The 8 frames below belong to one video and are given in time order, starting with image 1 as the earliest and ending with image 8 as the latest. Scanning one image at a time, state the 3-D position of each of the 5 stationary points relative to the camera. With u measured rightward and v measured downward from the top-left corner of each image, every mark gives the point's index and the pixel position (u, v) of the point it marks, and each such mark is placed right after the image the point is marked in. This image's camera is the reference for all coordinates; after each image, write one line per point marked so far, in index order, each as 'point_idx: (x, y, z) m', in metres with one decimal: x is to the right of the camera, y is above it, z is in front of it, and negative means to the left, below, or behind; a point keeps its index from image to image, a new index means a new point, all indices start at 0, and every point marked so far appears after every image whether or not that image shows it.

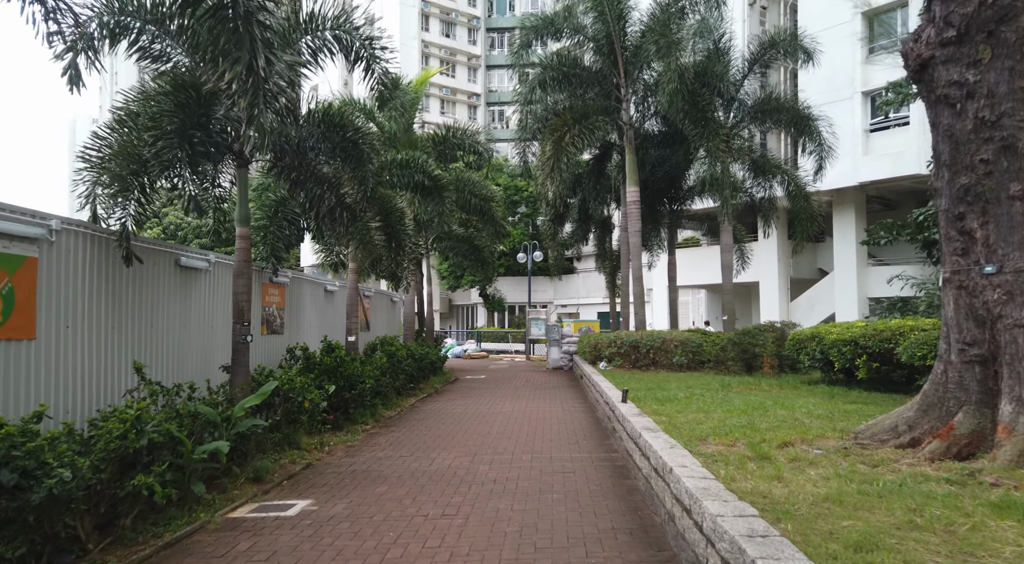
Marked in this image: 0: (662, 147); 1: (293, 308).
0: (+4.5, +4.1, +20.2) m
1: (-4.3, -0.5, +13.2) m
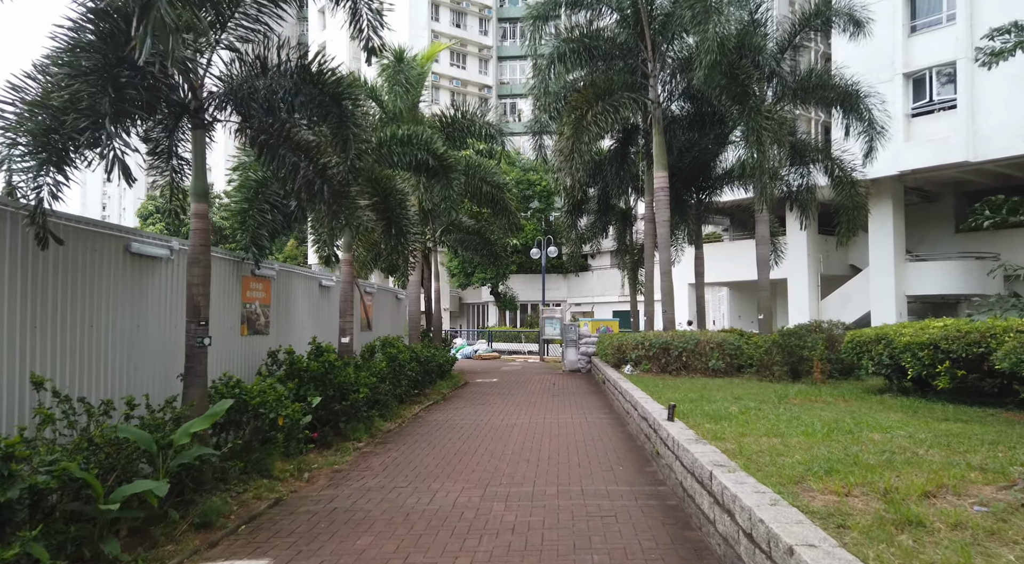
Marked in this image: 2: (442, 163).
0: (+4.9, +4.2, +18.4) m
1: (-4.0, -0.4, +11.6) m
2: (-1.2, +2.1, +11.6) m
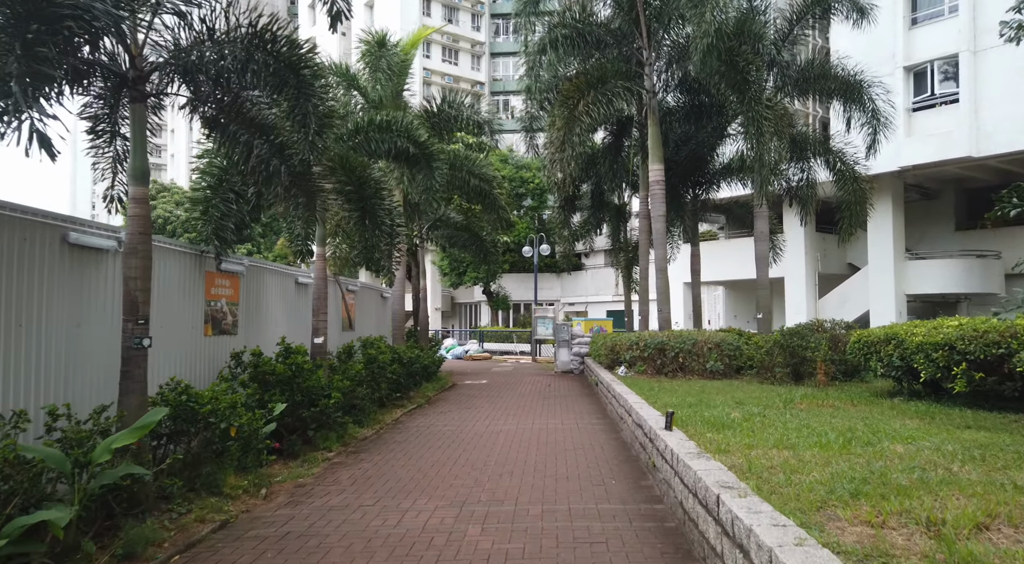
0: (+4.6, +4.3, +17.8) m
1: (-4.2, -0.3, +10.9) m
2: (-1.4, +2.1, +10.9) m
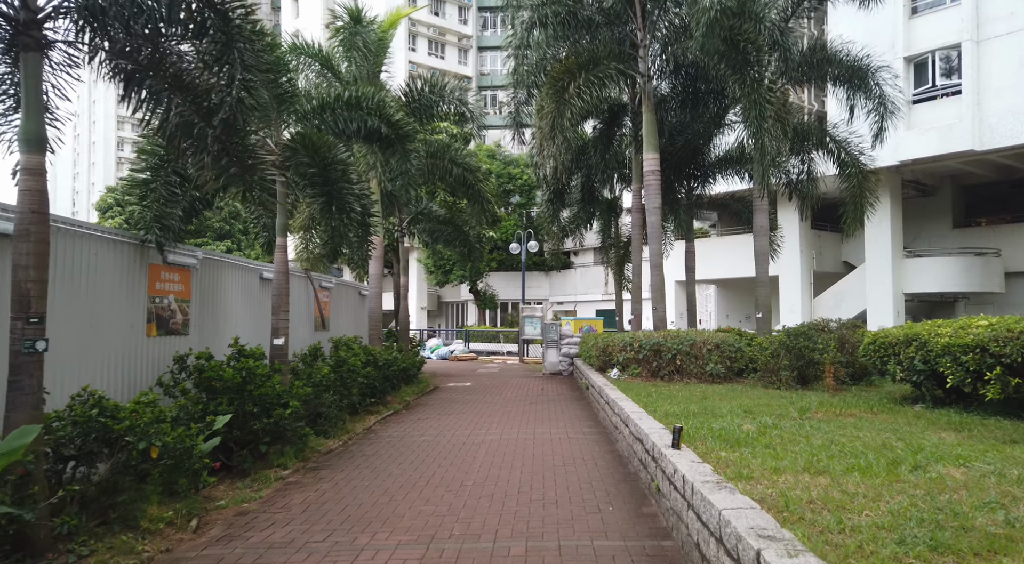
0: (+4.3, +4.3, +16.8) m
1: (-4.5, -0.3, +9.8) m
2: (-1.7, +2.2, +9.9) m
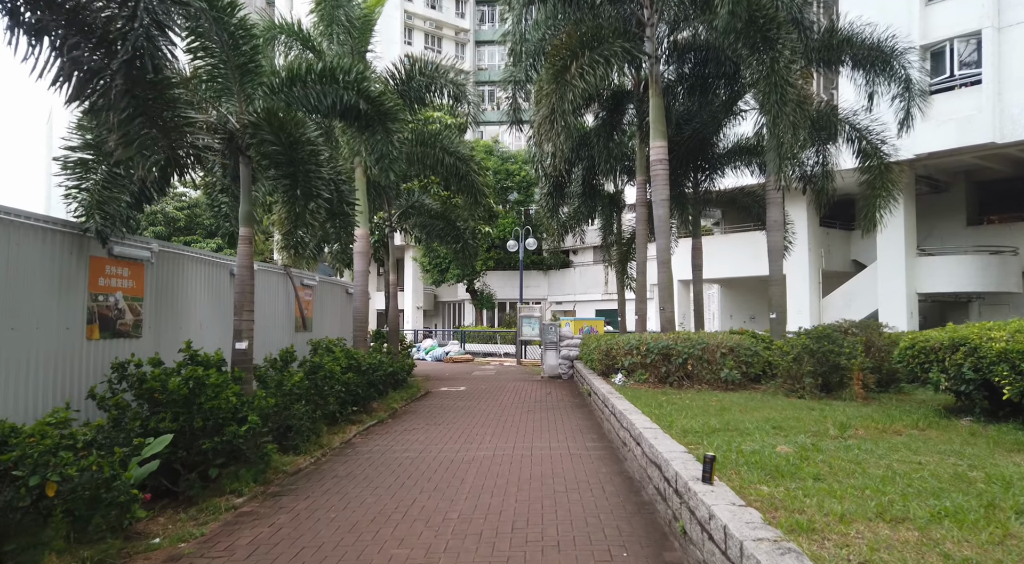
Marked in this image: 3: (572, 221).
0: (+4.2, +4.4, +15.8) m
1: (-4.5, -0.2, +8.7) m
2: (-1.7, +2.3, +8.8) m
3: (+1.7, +1.7, +19.1) m
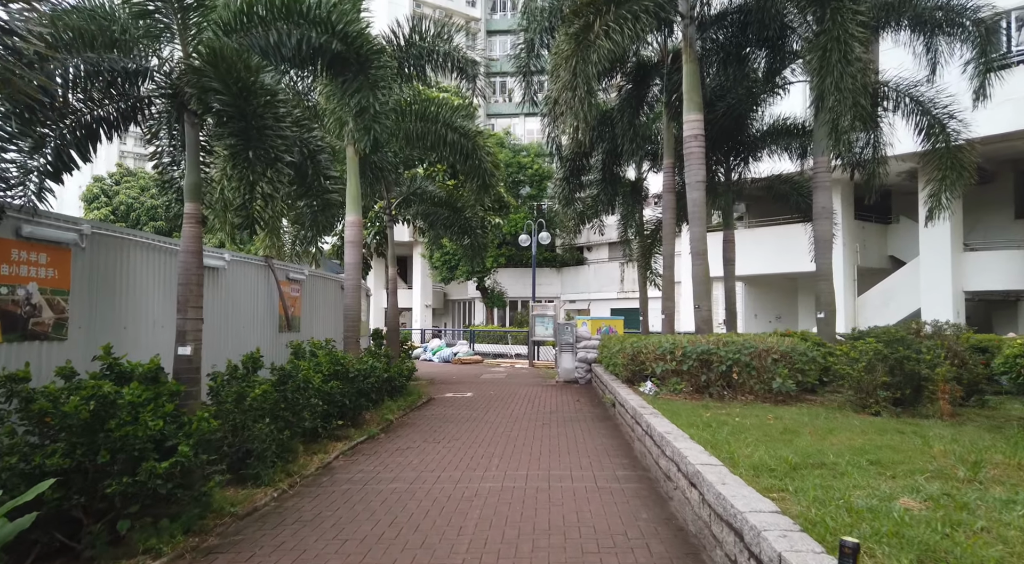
0: (+4.5, +4.5, +14.0) m
1: (-4.4, -0.1, +7.1) m
2: (-1.6, +2.4, +7.1) m
3: (+2.0, +1.8, +17.4) m
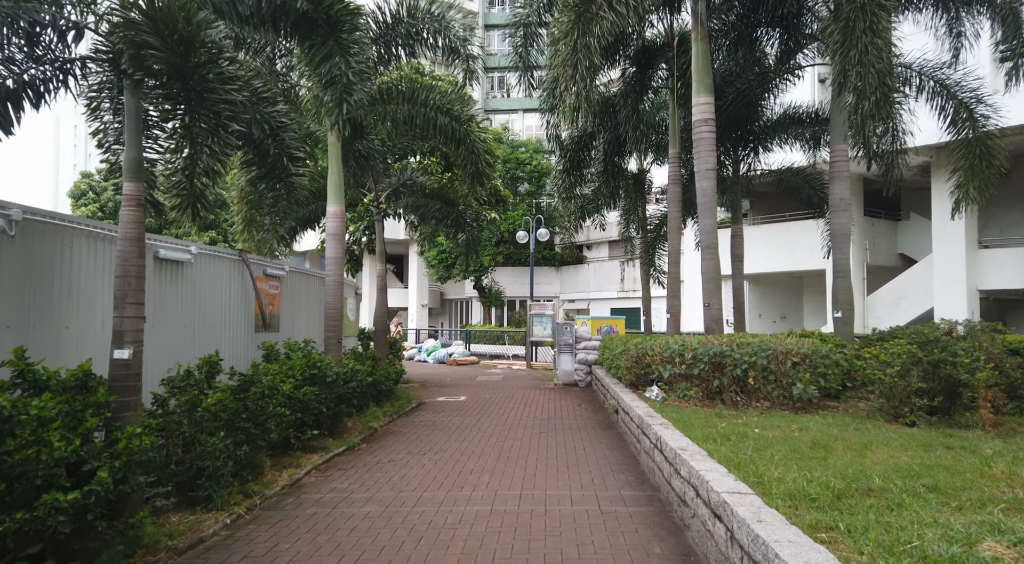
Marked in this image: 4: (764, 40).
0: (+4.4, +4.5, +13.1) m
1: (-4.5, 0.0, +6.2) m
2: (-1.7, +2.4, +6.3) m
3: (+2.0, +1.9, +16.5) m
4: (+5.0, +4.7, +12.9) m
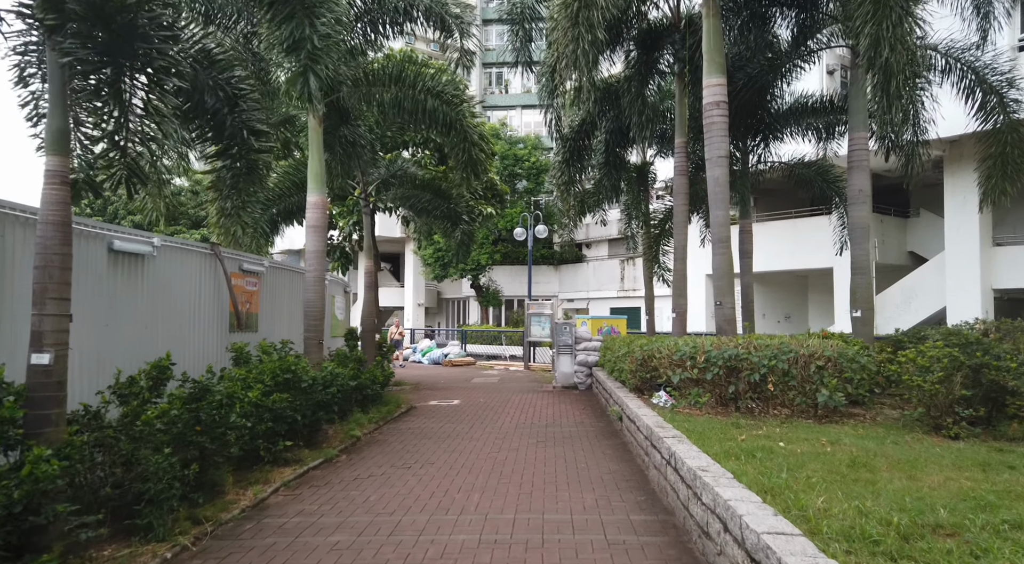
0: (+4.3, +4.6, +12.3) m
1: (-4.5, 0.0, +5.4) m
2: (-1.7, +2.5, +5.4) m
3: (+1.9, +2.0, +15.7) m
4: (+4.9, +4.7, +12.1) m
